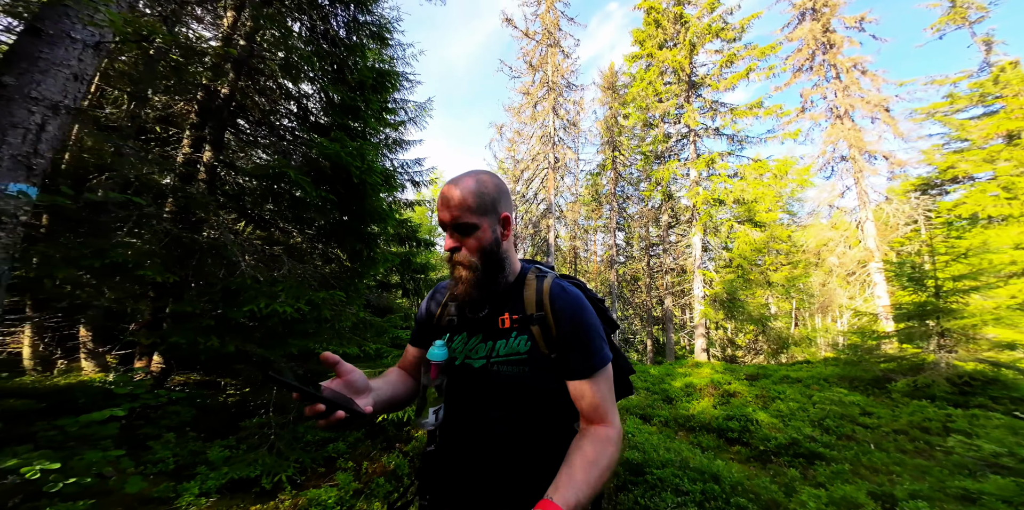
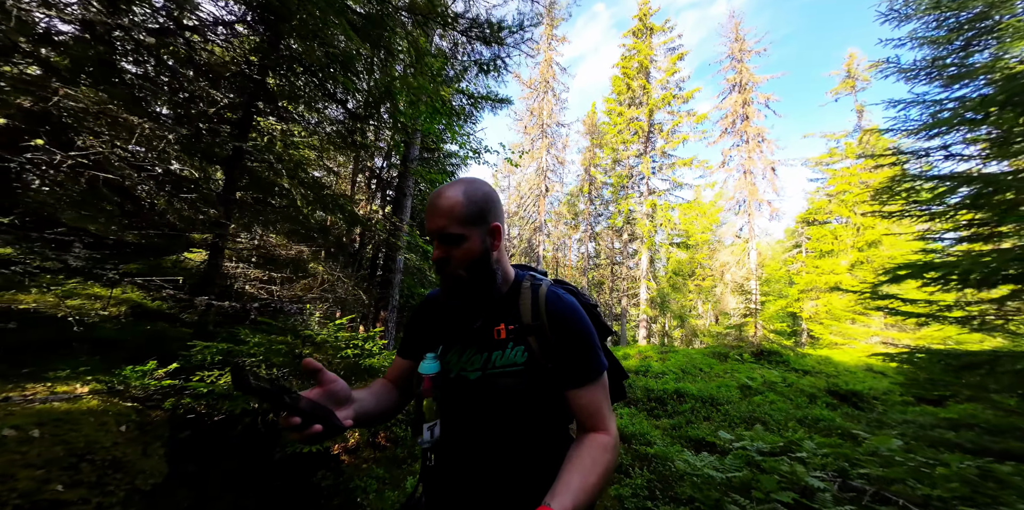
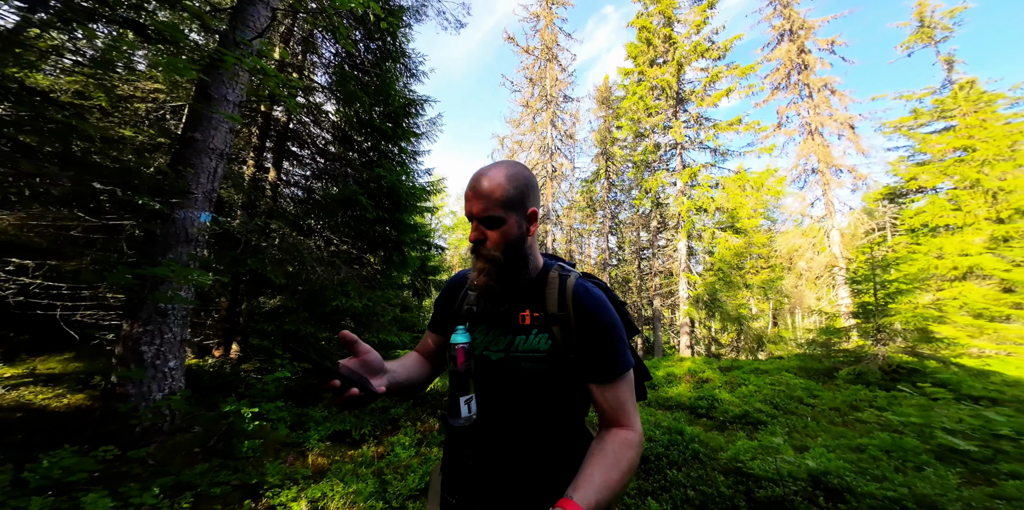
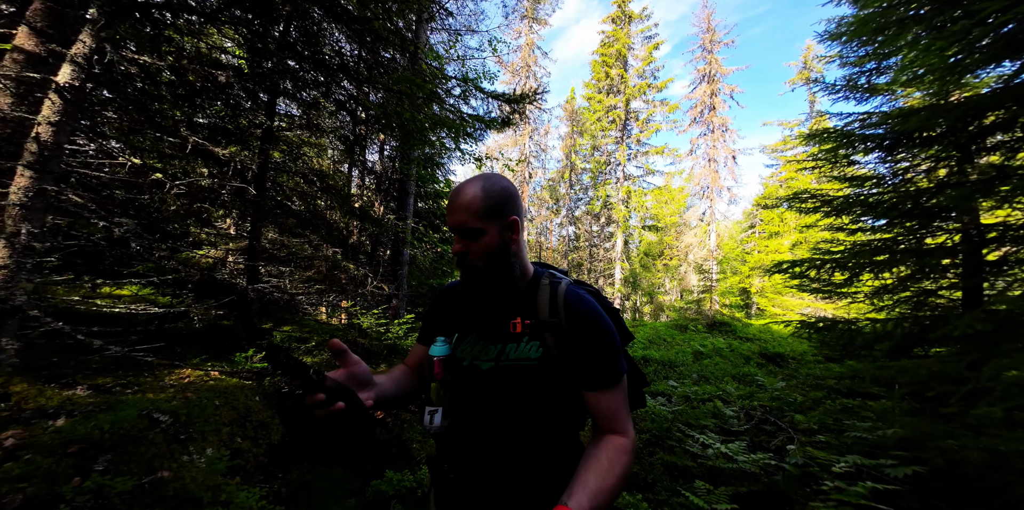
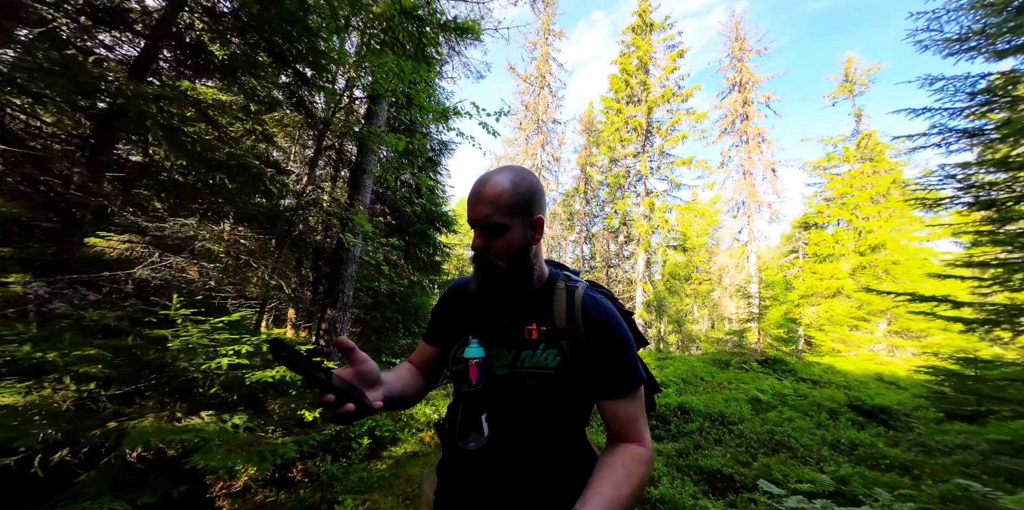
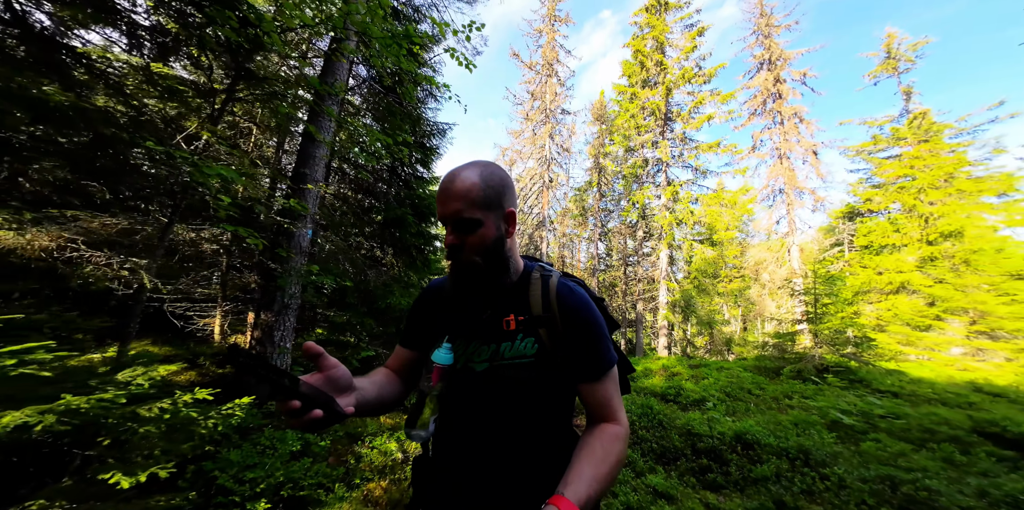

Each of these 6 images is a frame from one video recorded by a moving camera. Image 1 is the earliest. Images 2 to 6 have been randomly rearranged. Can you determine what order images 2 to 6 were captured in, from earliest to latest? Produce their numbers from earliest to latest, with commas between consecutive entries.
3, 6, 5, 2, 4
